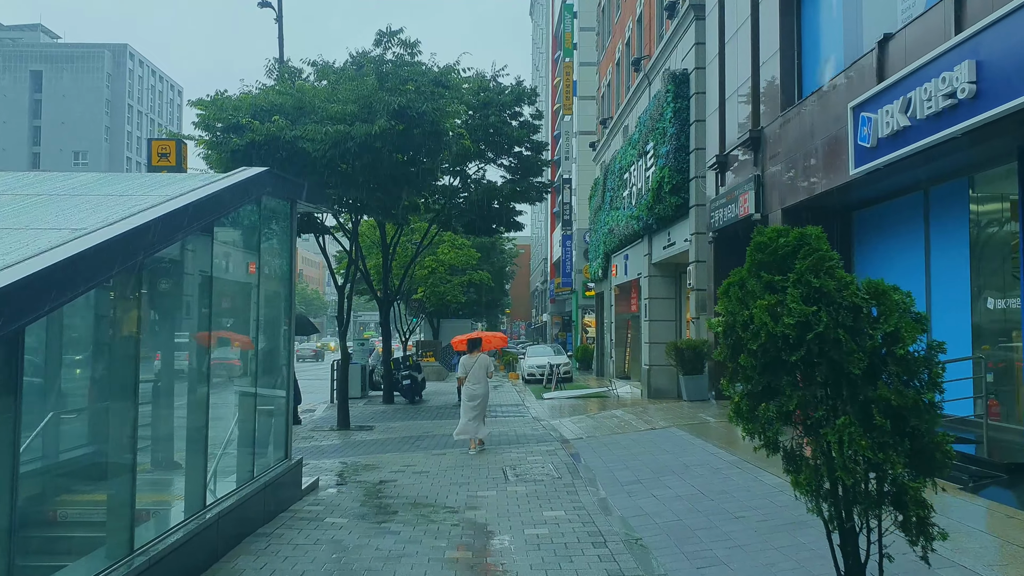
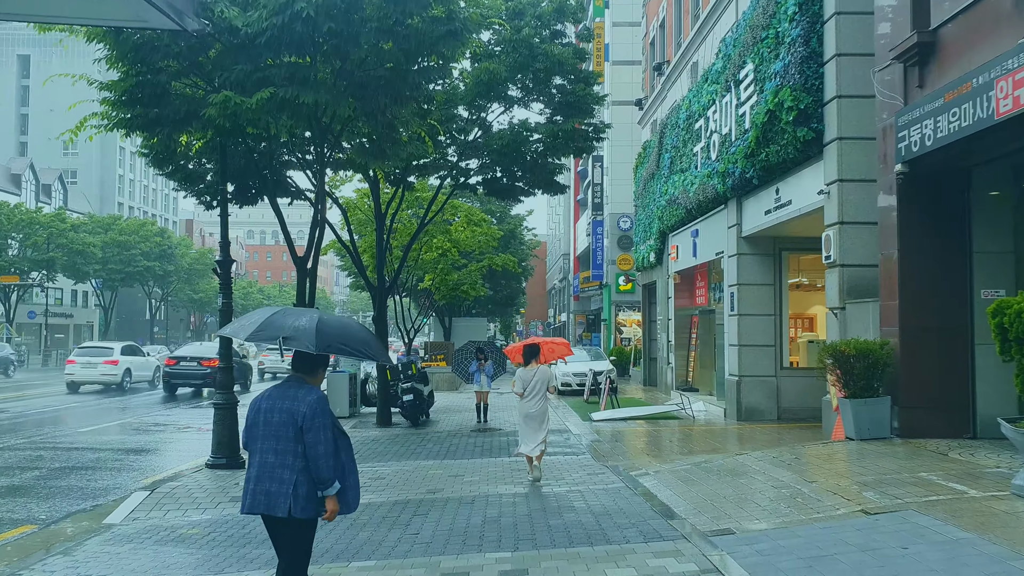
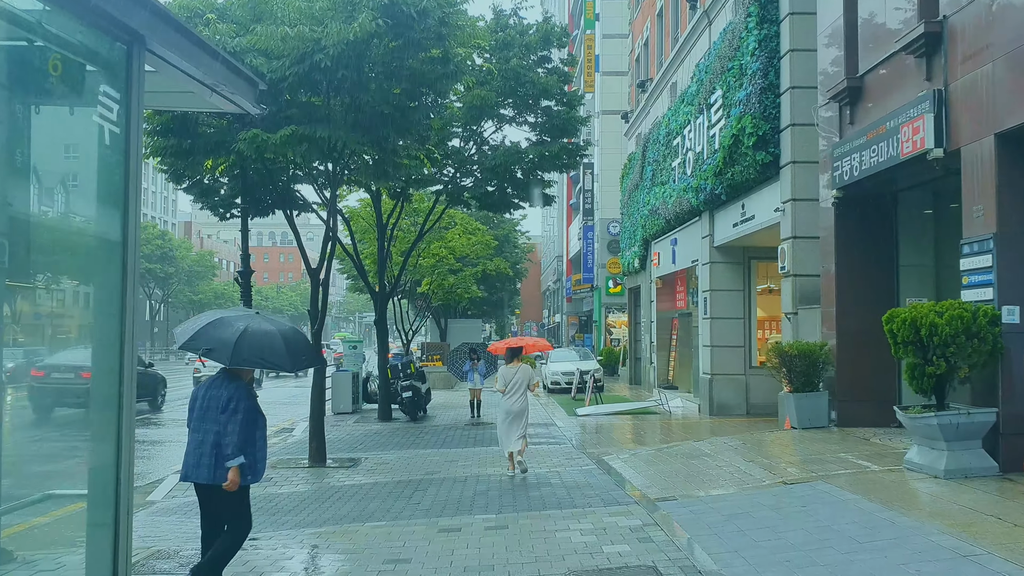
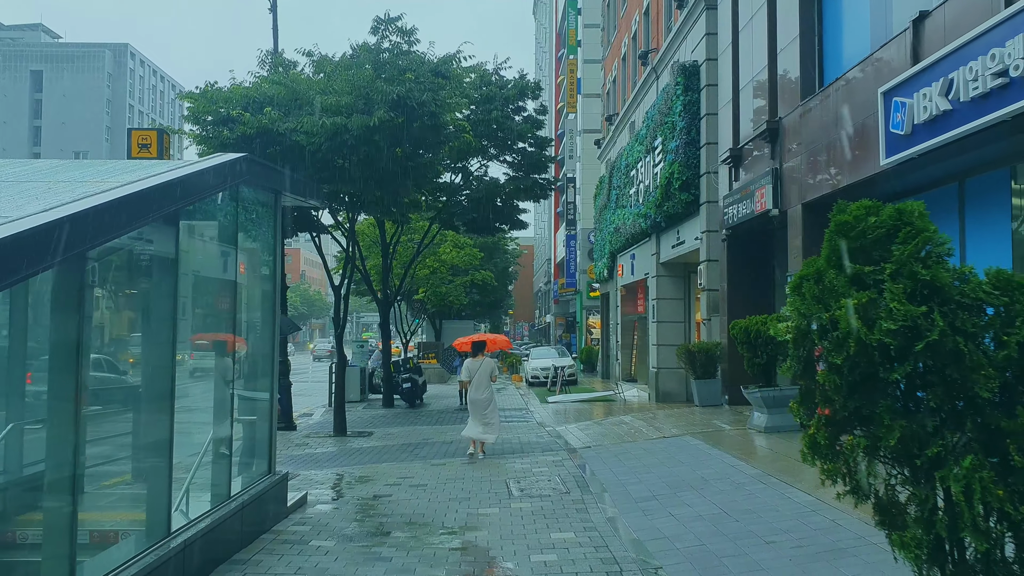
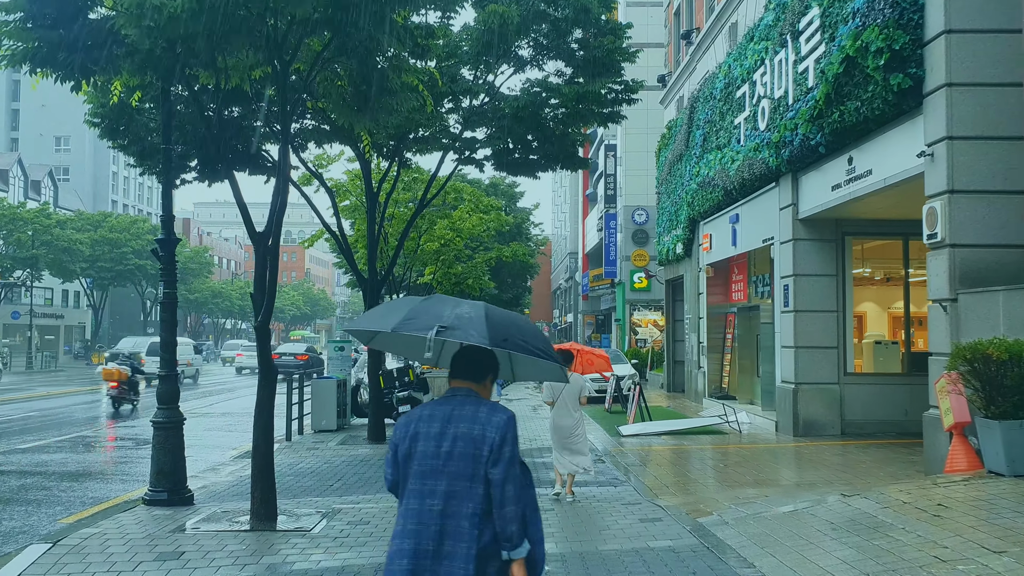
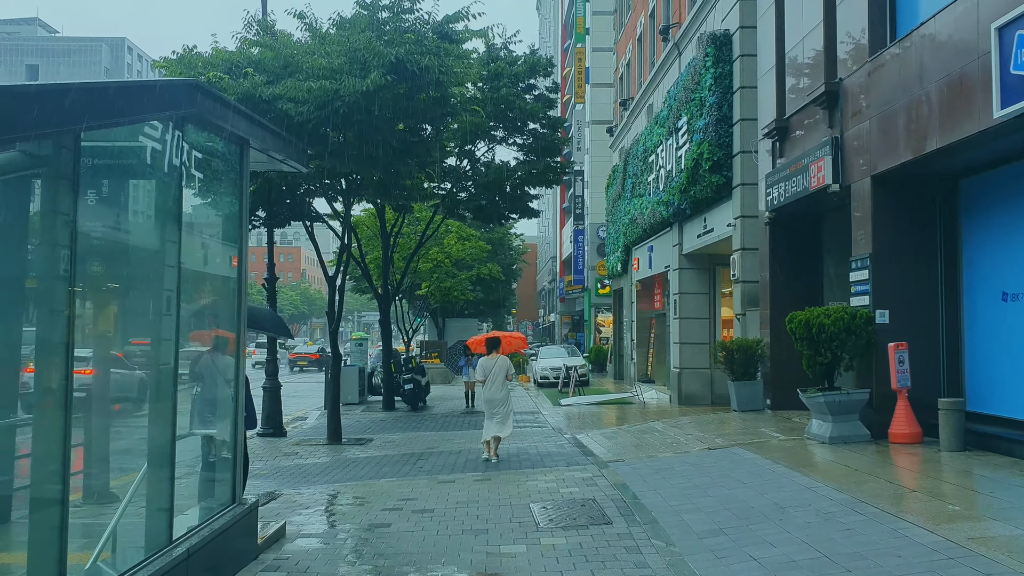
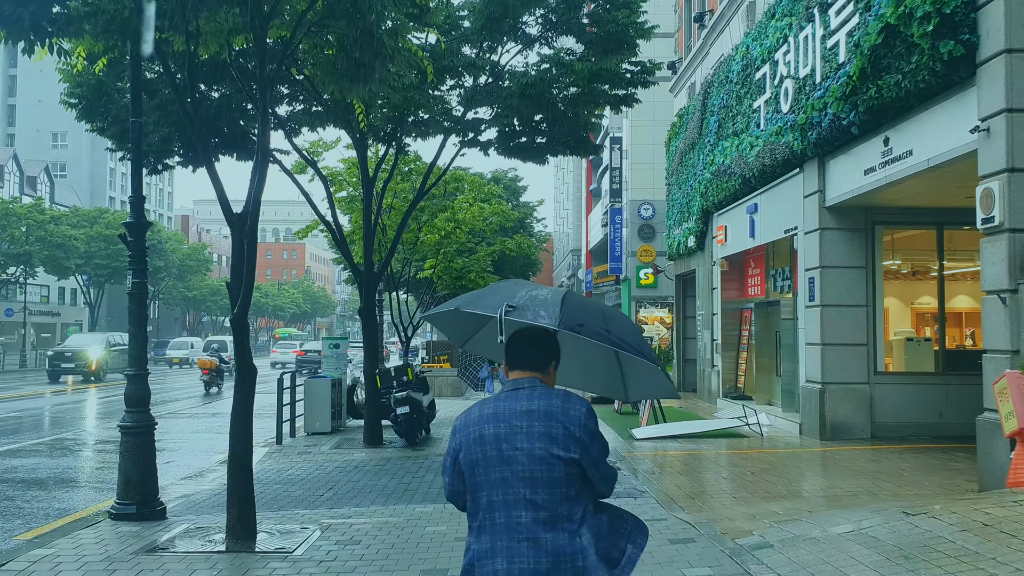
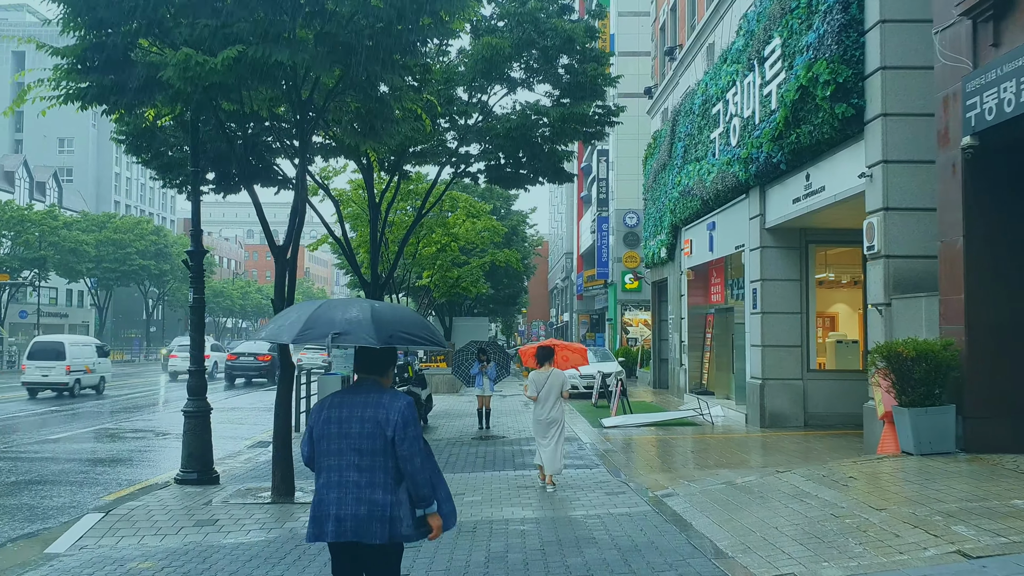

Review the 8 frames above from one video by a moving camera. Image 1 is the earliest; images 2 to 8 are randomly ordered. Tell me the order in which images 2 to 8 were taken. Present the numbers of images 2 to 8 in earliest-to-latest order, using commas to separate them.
4, 6, 3, 2, 8, 5, 7
